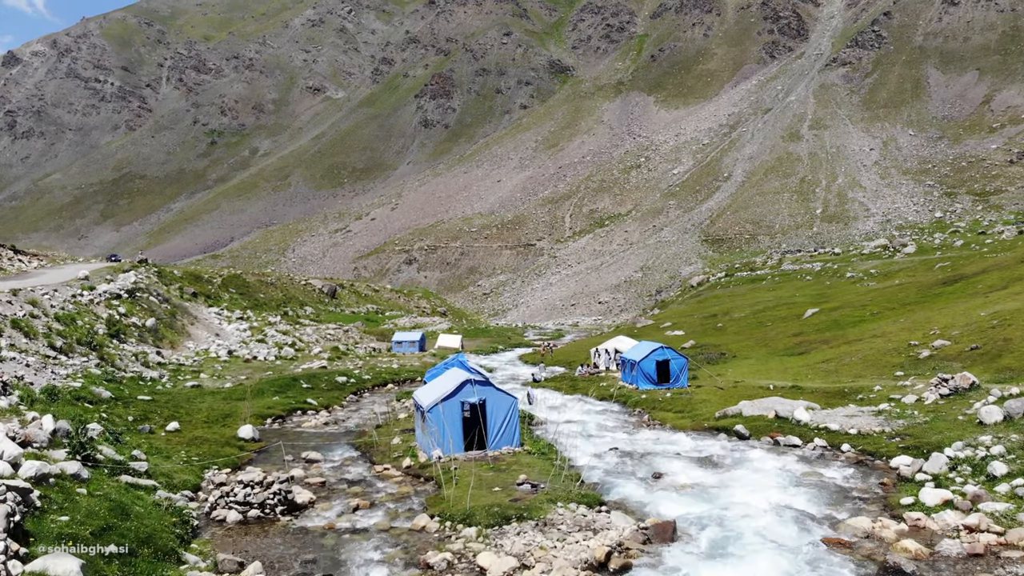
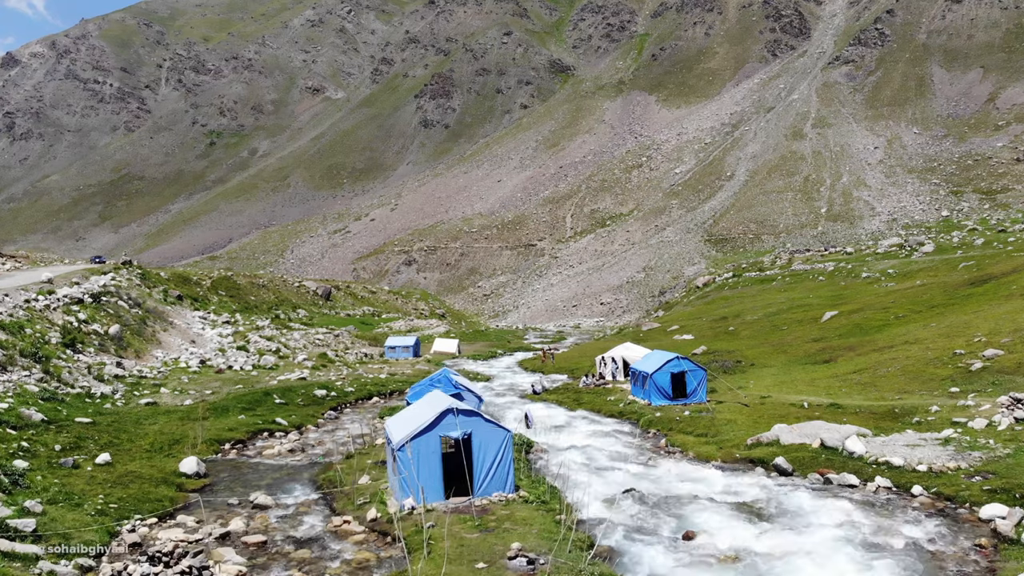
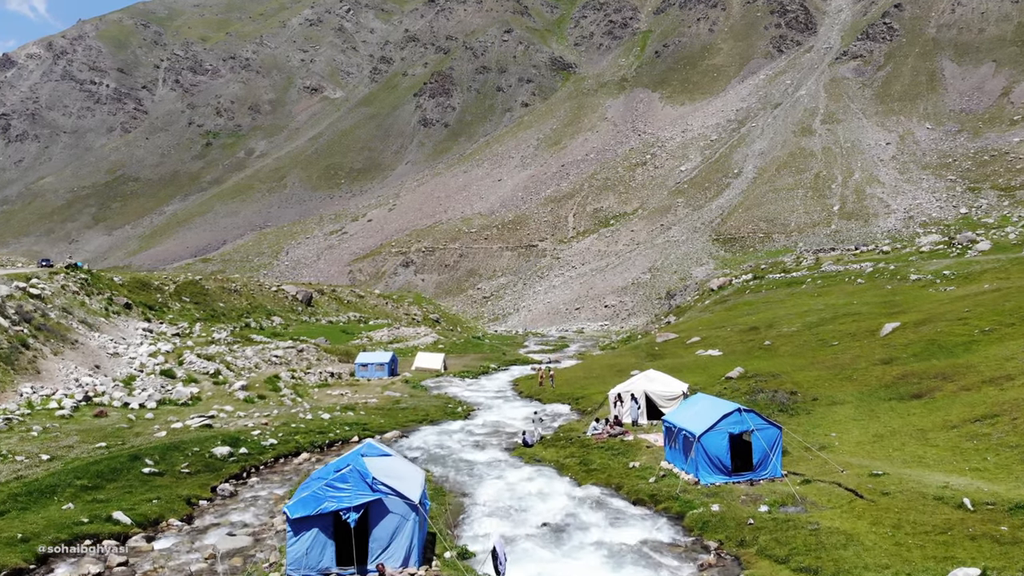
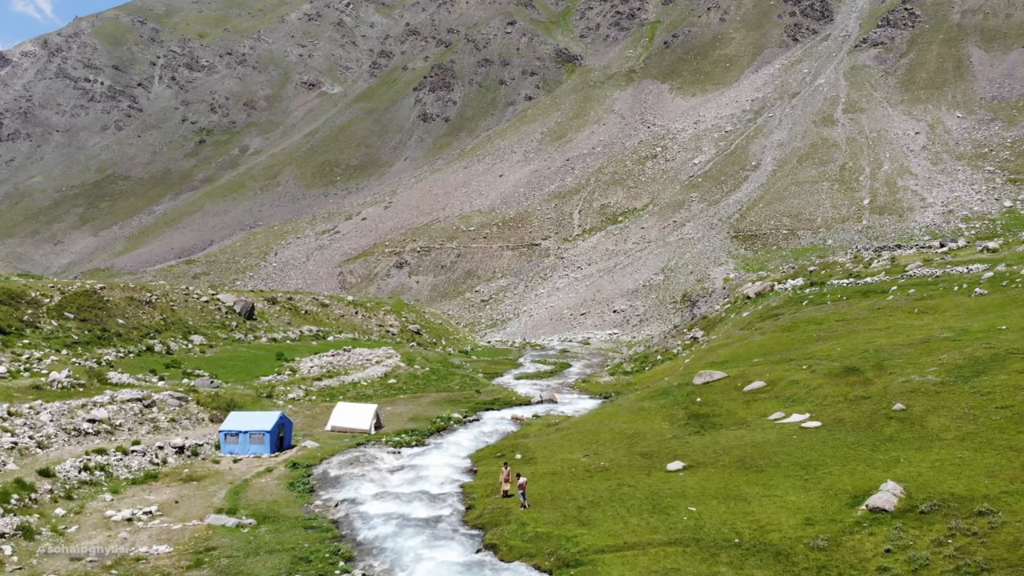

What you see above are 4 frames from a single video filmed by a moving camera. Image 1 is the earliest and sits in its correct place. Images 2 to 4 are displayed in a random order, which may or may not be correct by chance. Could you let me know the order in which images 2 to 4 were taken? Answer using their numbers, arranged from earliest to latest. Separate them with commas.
2, 3, 4
